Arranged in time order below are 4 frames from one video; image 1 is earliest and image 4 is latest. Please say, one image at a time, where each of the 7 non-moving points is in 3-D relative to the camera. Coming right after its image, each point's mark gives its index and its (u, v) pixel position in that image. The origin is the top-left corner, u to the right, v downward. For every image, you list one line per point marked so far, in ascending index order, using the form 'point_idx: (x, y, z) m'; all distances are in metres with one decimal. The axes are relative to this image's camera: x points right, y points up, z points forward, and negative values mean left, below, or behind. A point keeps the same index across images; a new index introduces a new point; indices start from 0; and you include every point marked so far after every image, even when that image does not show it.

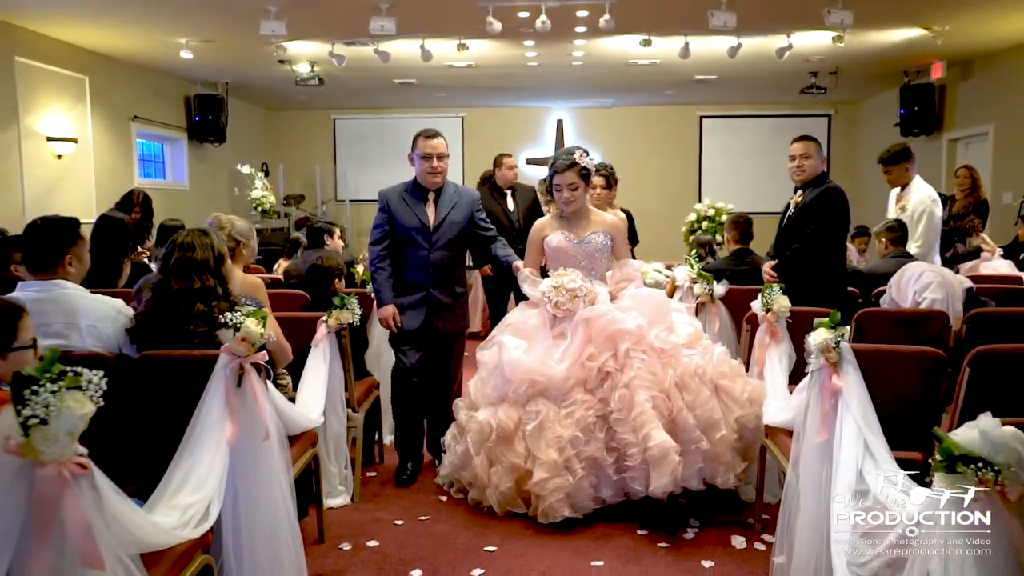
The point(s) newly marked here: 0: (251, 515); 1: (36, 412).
0: (-0.8, -0.7, +2.4) m
1: (-0.8, -0.2, +1.4) m
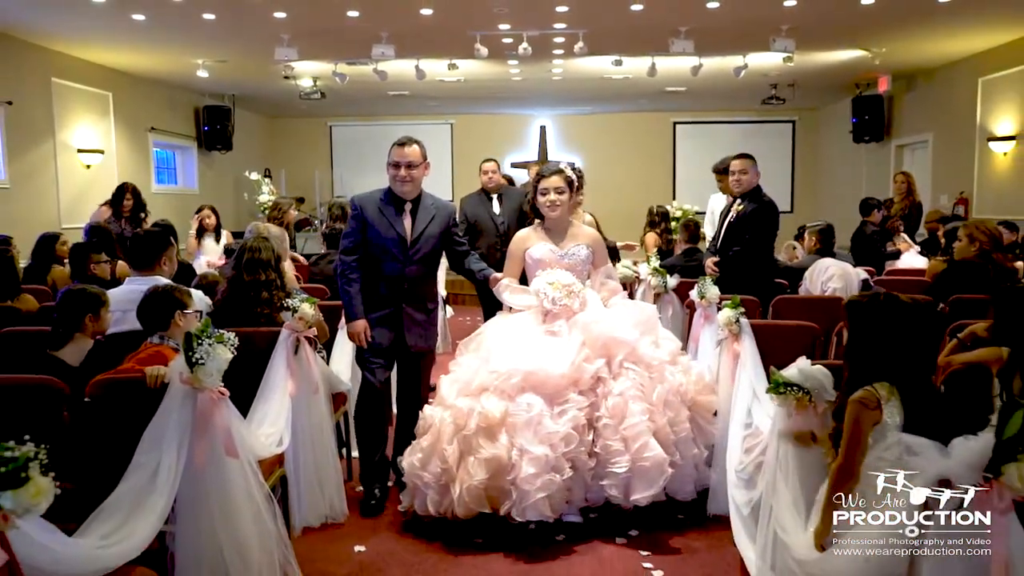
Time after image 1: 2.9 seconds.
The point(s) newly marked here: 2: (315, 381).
0: (-0.8, -0.6, +3.2) m
1: (-0.9, -0.2, +2.2) m
2: (-0.8, -0.4, +3.2) m
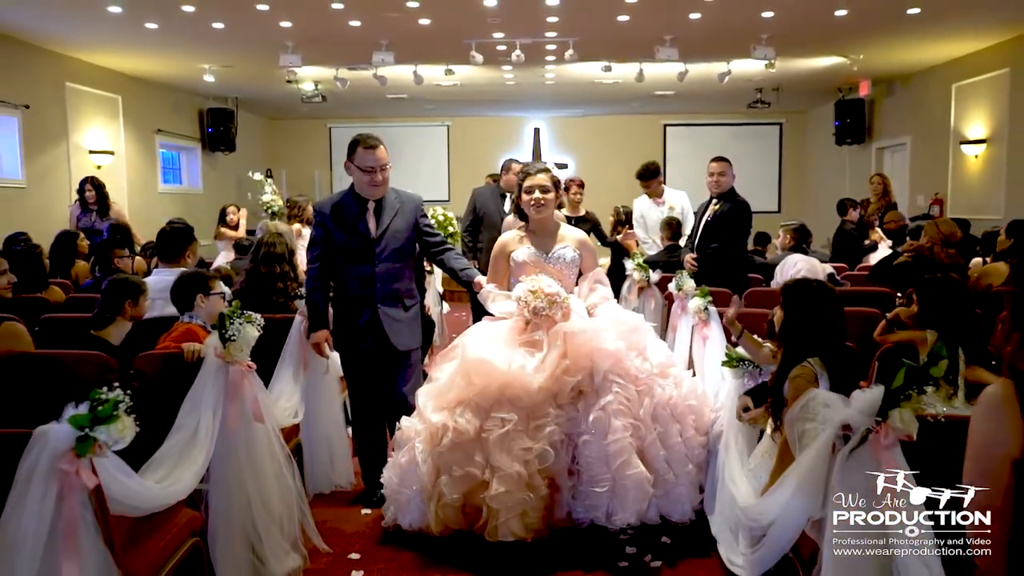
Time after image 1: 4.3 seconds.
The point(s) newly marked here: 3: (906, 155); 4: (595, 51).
0: (-0.9, -0.6, +3.6) m
1: (-0.9, -0.1, +2.6) m
2: (-0.8, -0.3, +3.6) m
3: (+4.9, +1.7, +10.0) m
4: (+0.8, +2.3, +7.8) m
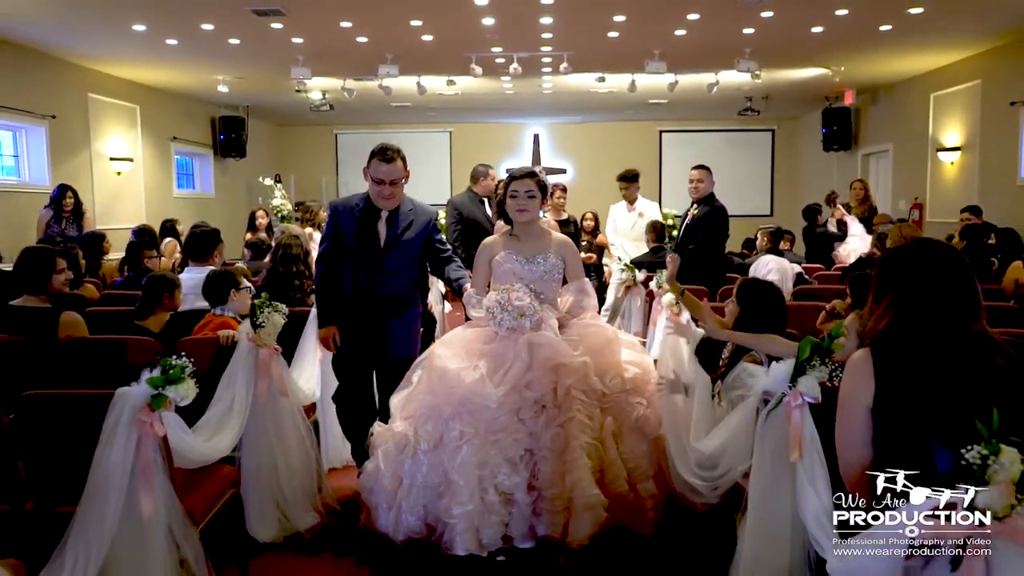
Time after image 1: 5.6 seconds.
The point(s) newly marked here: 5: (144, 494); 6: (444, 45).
0: (-0.9, -0.6, +4.0) m
1: (-0.9, -0.1, +3.0) m
2: (-0.9, -0.3, +4.0) m
3: (+4.9, +1.7, +10.5) m
4: (+0.8, +2.3, +8.3) m
5: (-1.0, -0.5, +2.1) m
6: (-0.6, +2.3, +7.5) m
